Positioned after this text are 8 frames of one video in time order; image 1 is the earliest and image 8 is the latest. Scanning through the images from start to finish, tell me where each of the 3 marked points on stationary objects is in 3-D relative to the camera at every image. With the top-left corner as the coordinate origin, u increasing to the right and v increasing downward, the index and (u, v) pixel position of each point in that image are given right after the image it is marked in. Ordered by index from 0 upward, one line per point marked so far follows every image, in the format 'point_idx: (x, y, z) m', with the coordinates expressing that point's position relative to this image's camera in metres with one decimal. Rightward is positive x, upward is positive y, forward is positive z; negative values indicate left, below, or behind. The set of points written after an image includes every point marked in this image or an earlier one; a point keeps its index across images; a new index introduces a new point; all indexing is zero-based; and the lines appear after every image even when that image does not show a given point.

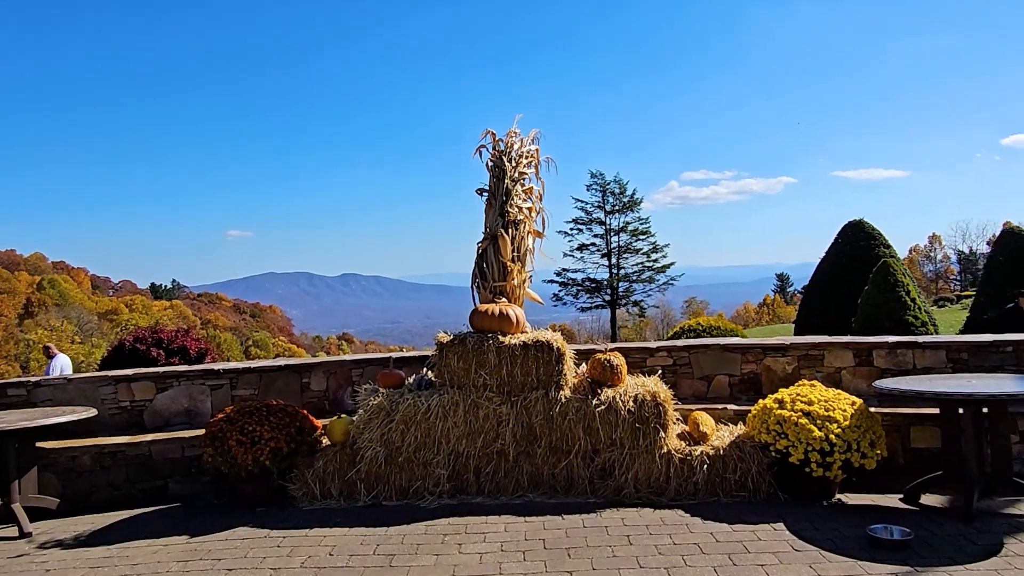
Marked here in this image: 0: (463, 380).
0: (-0.3, -0.5, +3.8) m
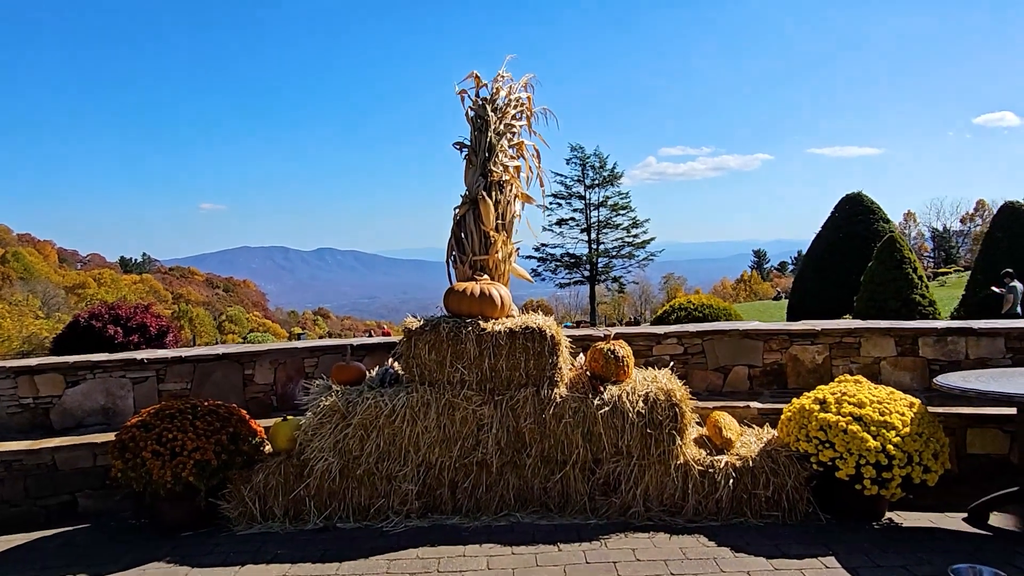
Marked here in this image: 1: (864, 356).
0: (-0.3, -0.4, +3.1) m
1: (+1.8, -0.4, +3.7) m
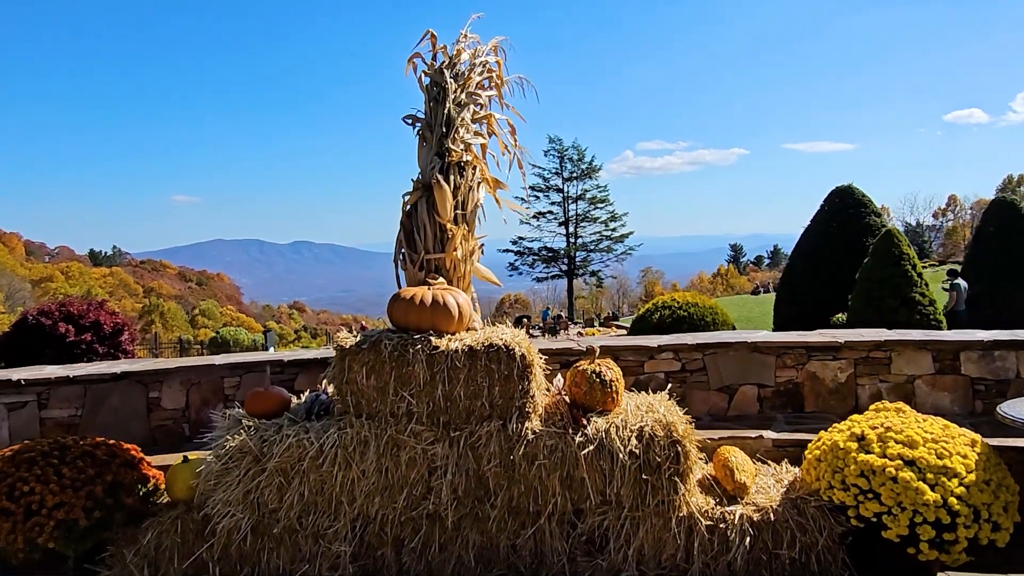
0: (-0.5, -0.4, +2.5) m
1: (+1.6, -0.4, +3.1) m
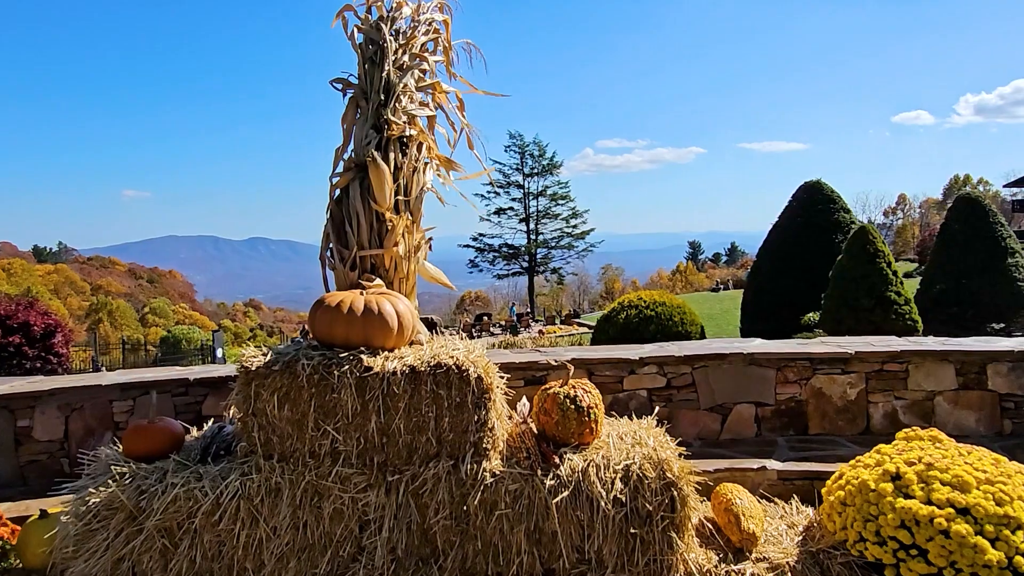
0: (-0.6, -0.4, +1.9) m
1: (+1.5, -0.4, +2.7) m
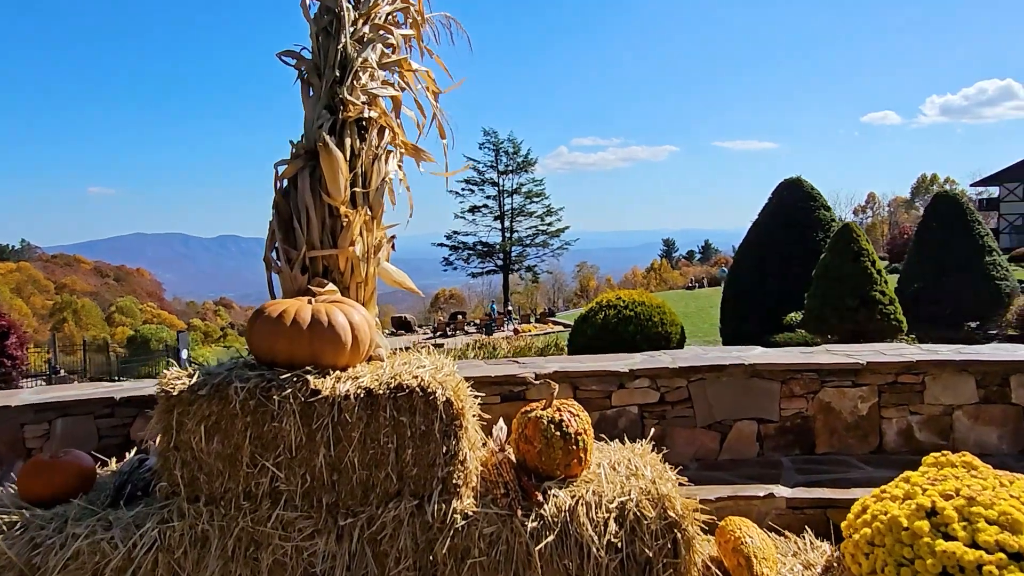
0: (-0.6, -0.4, +1.6) m
1: (+1.4, -0.4, +2.4) m
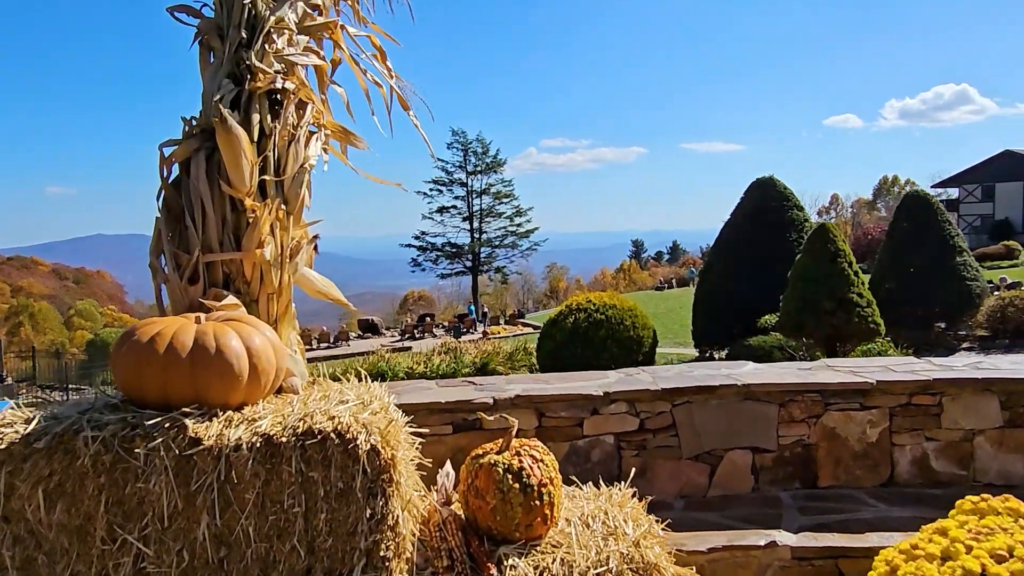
0: (-0.7, -0.5, +1.2) m
1: (+1.3, -0.4, +2.1) m
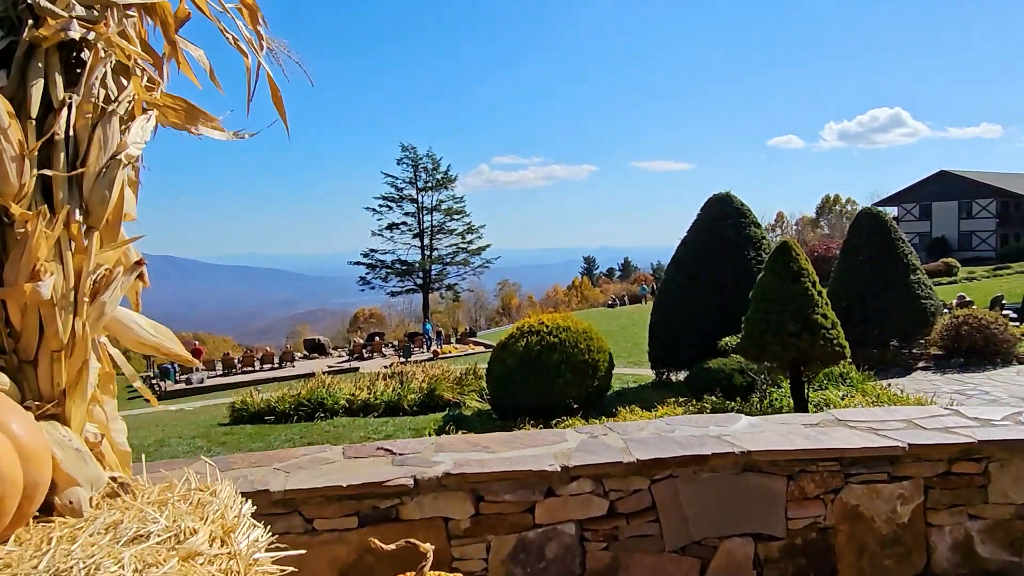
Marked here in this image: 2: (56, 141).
0: (-0.8, -0.5, +0.6) m
1: (+1.1, -0.5, +1.6) m
2: (-0.7, +0.2, +1.1) m
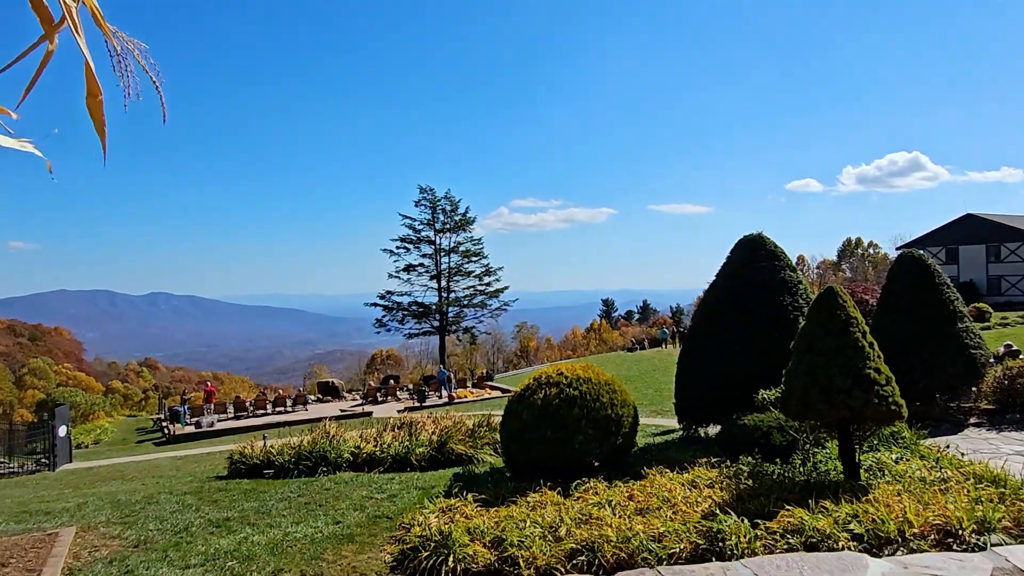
0: (-0.9, -0.6, 0.0) m
1: (+1.1, -0.6, +1.0) m
2: (-0.7, +0.1, +0.5) m
